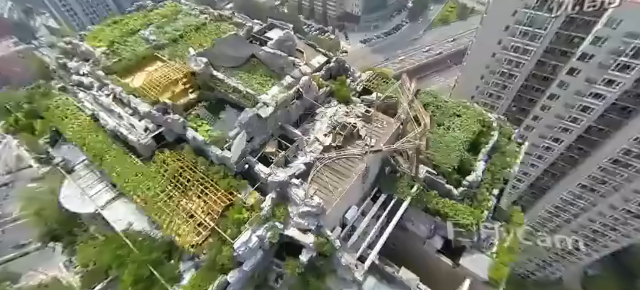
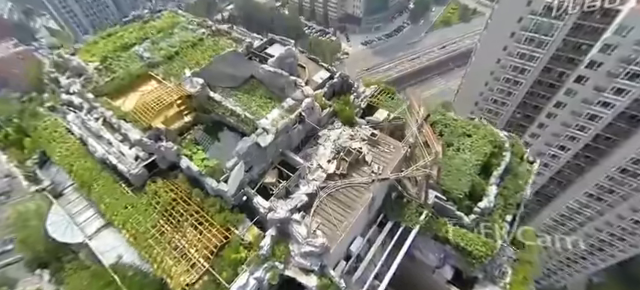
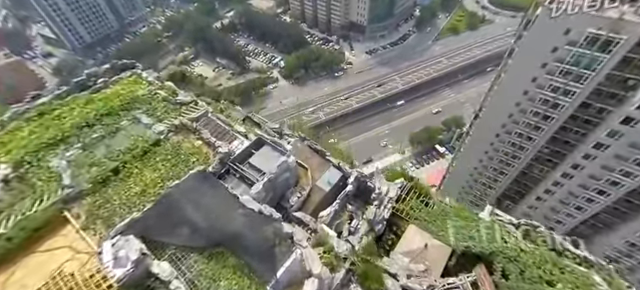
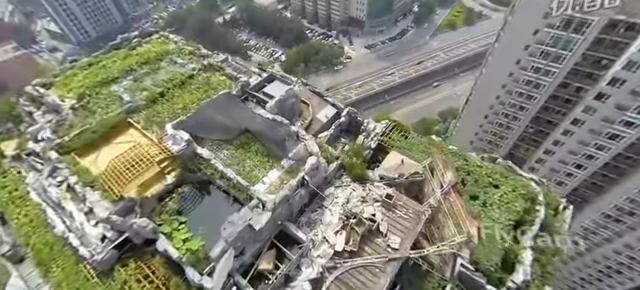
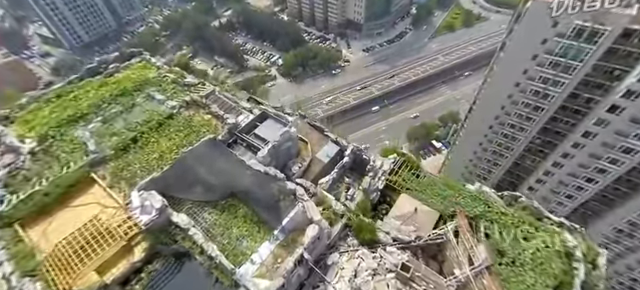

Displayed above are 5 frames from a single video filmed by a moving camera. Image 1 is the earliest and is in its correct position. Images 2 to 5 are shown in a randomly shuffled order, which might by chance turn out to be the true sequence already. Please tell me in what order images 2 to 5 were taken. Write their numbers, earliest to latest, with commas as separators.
2, 4, 5, 3
